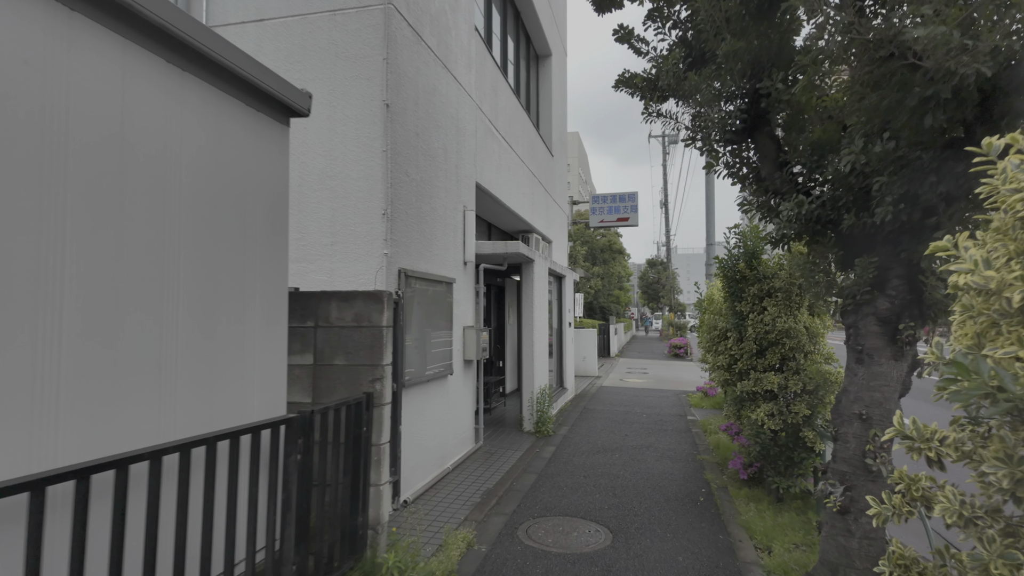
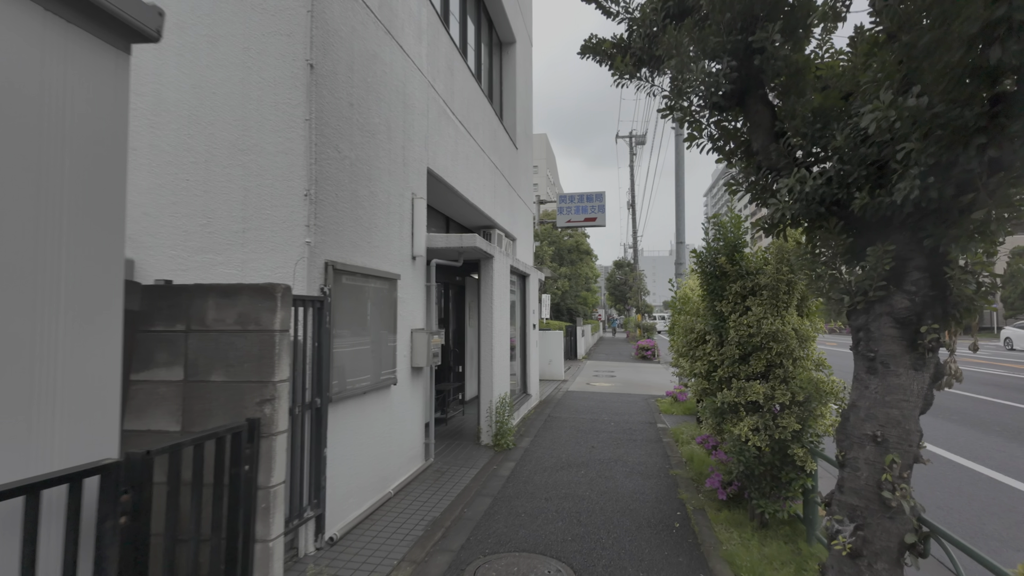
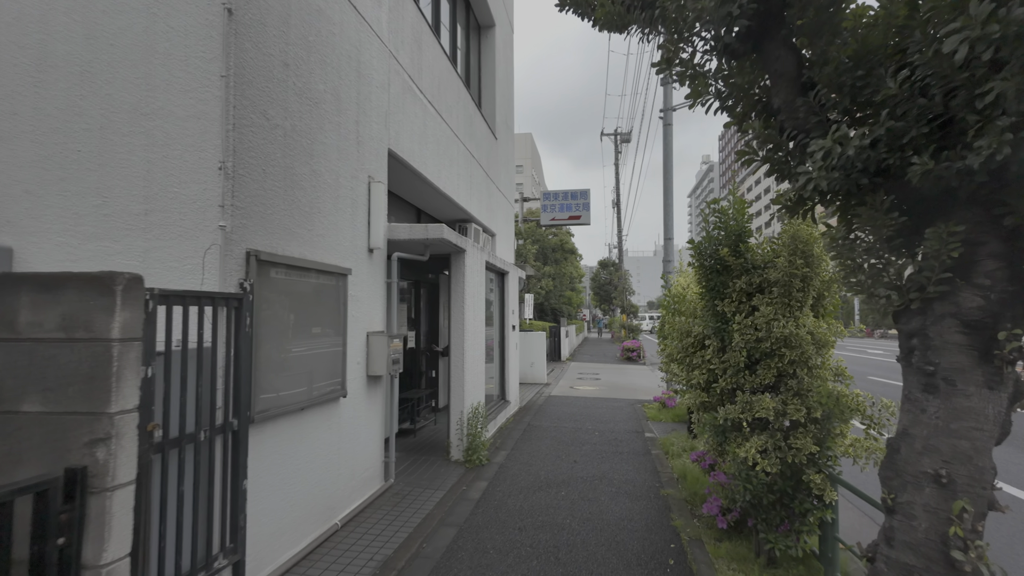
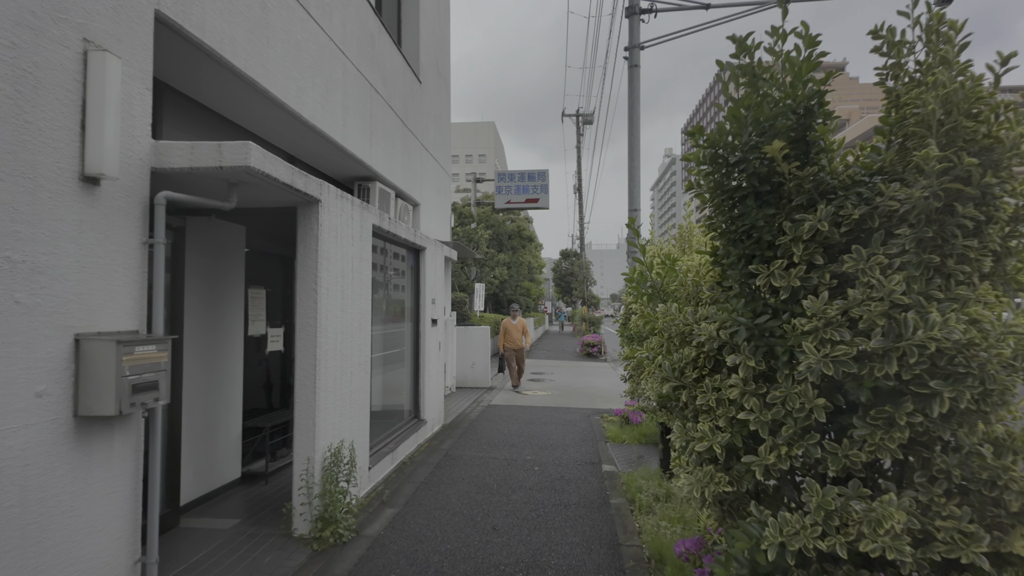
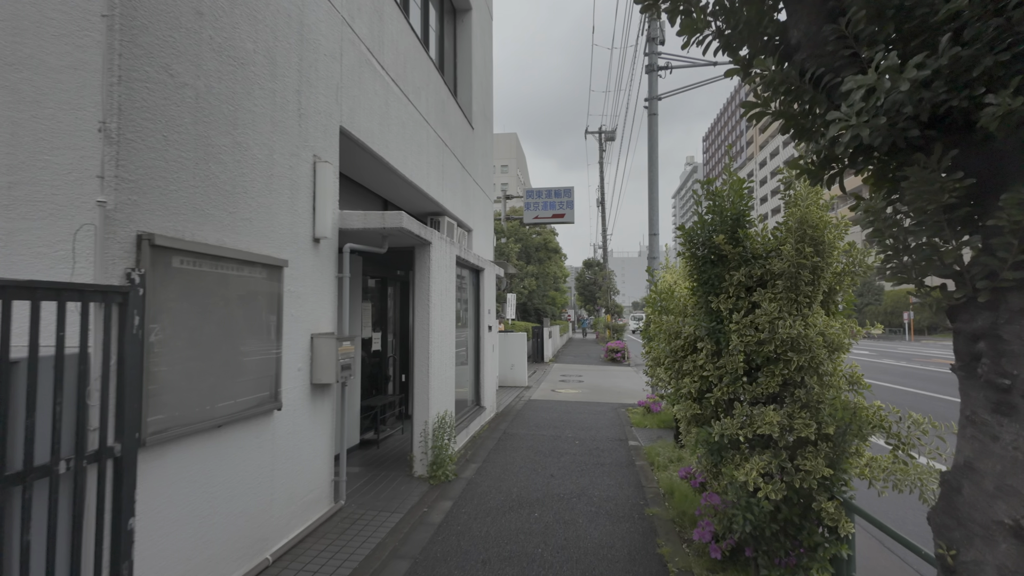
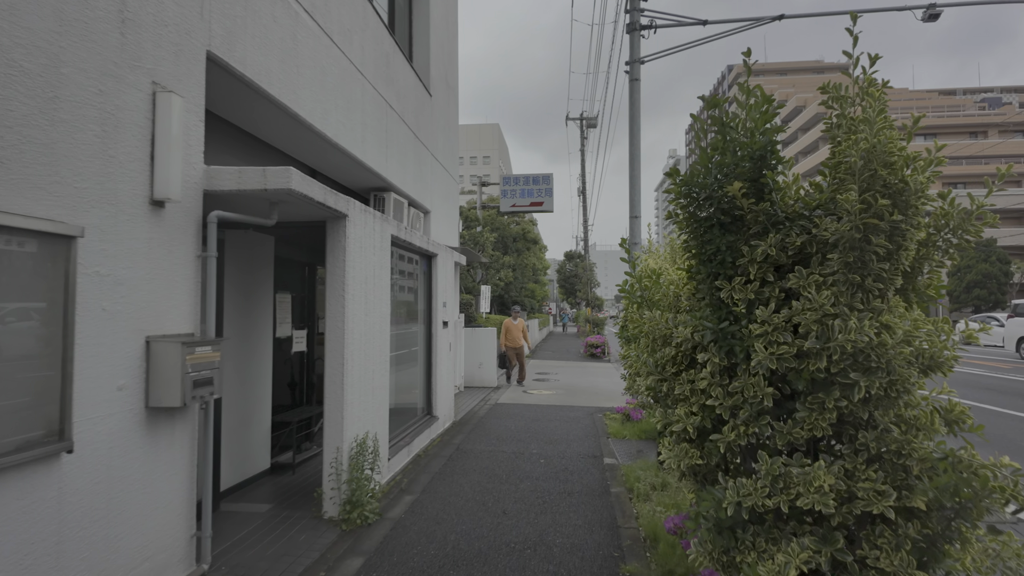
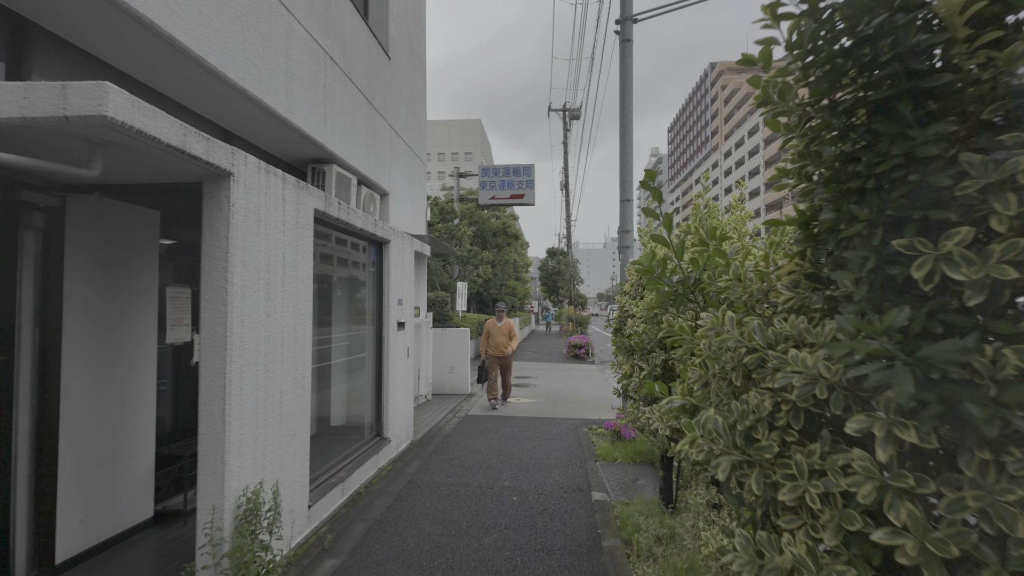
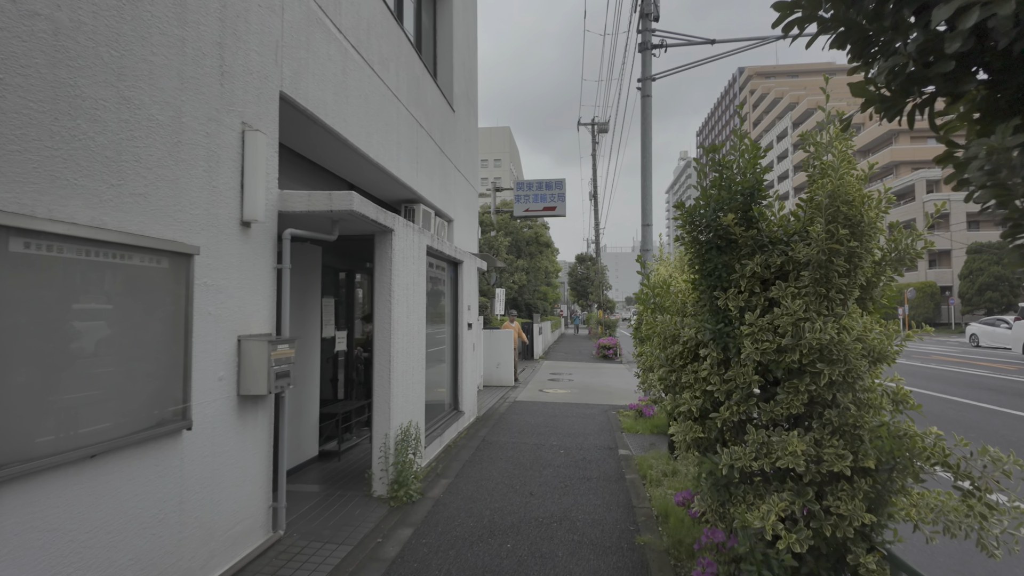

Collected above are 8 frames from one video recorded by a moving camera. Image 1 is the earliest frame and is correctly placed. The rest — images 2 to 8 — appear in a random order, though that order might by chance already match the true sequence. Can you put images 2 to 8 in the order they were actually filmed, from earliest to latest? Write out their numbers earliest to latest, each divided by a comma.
2, 3, 5, 8, 6, 4, 7
